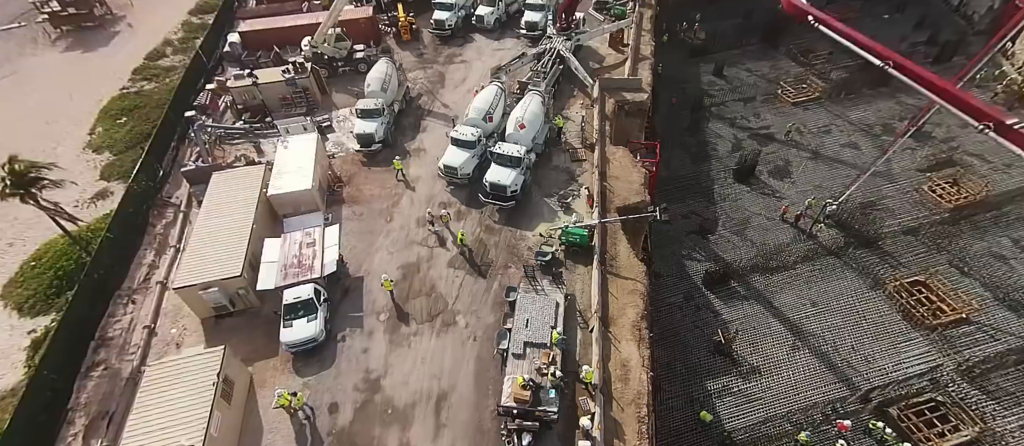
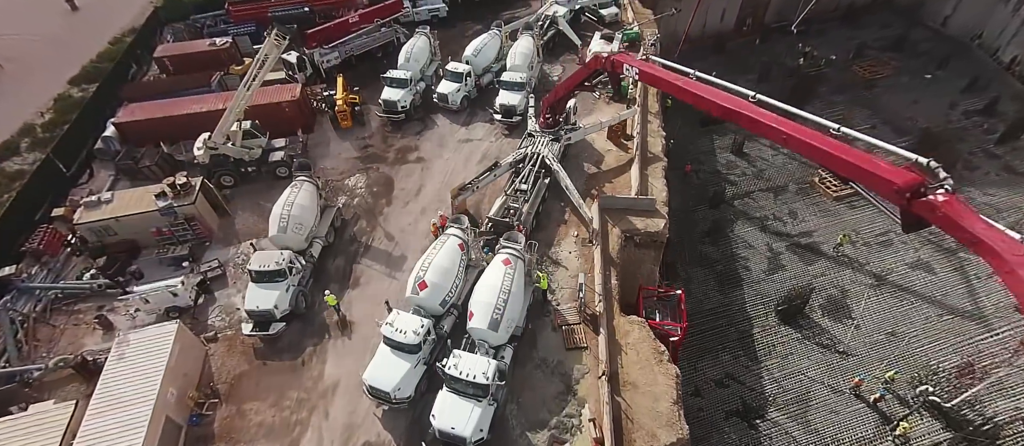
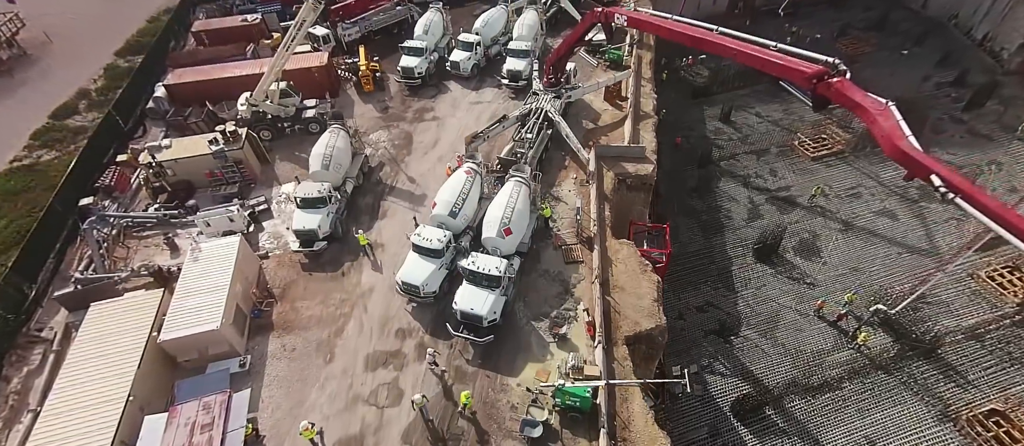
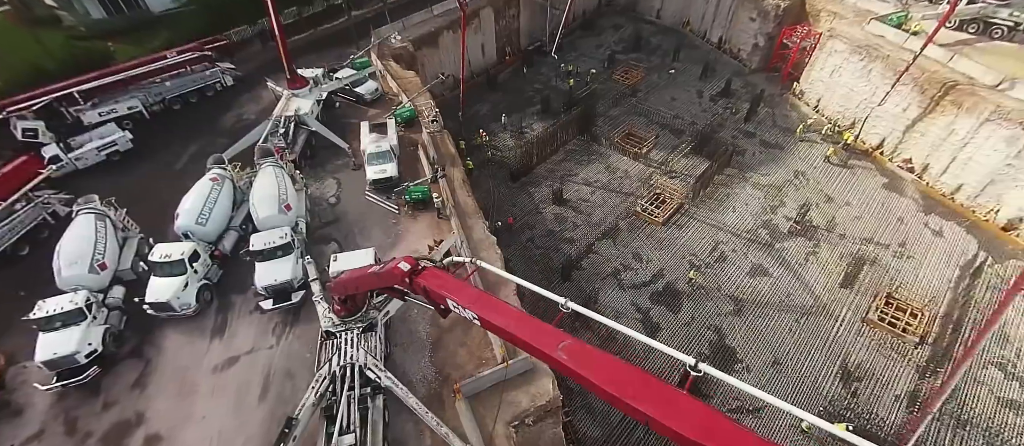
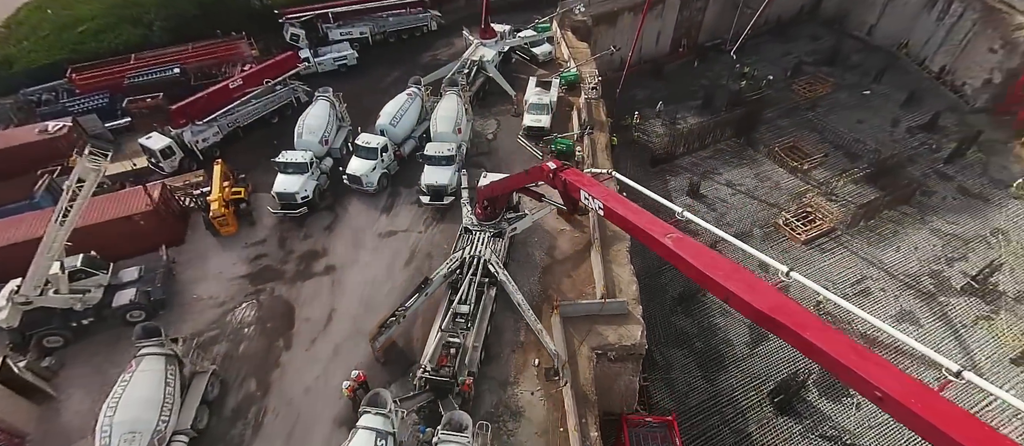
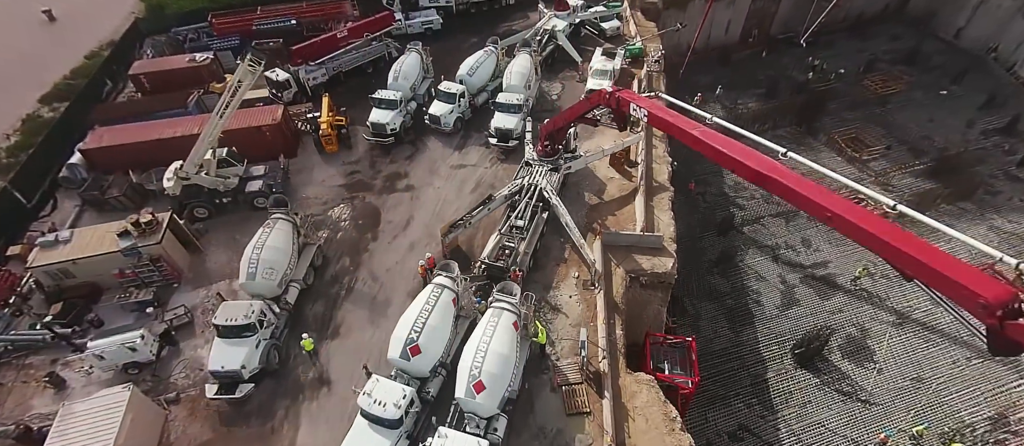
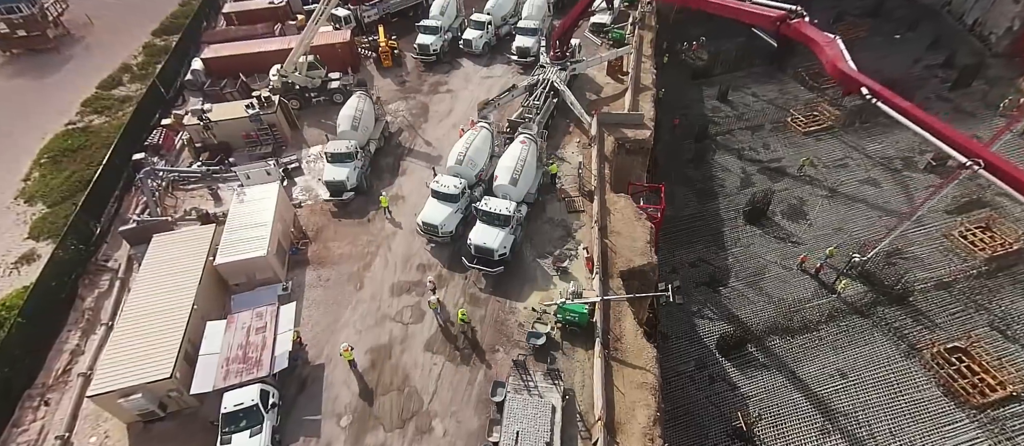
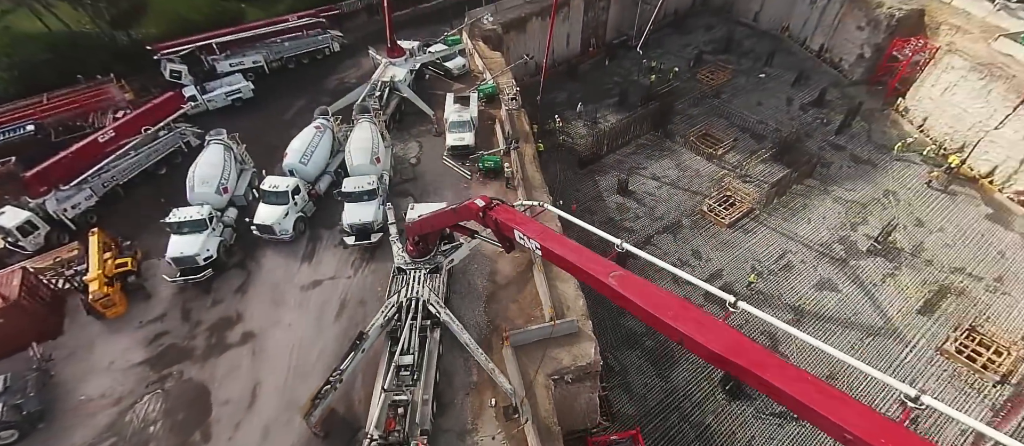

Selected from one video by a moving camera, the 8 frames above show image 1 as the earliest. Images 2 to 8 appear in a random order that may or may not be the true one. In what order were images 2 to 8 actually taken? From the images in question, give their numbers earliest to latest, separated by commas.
7, 3, 2, 6, 5, 8, 4
